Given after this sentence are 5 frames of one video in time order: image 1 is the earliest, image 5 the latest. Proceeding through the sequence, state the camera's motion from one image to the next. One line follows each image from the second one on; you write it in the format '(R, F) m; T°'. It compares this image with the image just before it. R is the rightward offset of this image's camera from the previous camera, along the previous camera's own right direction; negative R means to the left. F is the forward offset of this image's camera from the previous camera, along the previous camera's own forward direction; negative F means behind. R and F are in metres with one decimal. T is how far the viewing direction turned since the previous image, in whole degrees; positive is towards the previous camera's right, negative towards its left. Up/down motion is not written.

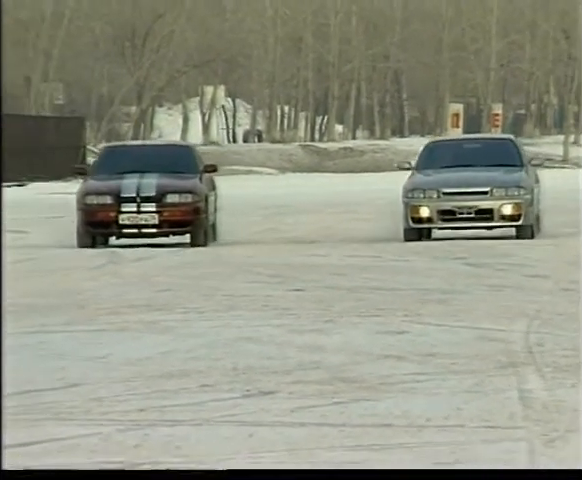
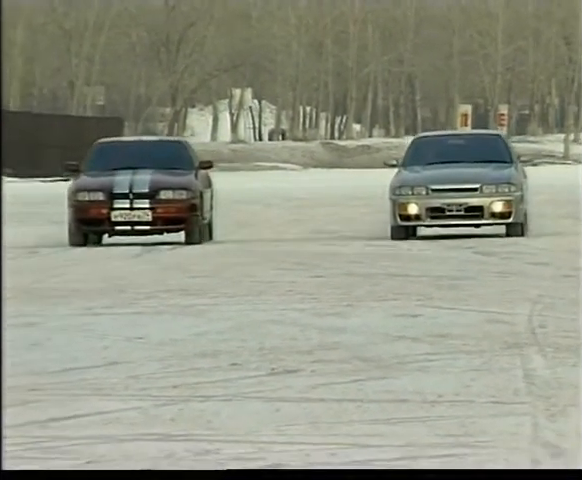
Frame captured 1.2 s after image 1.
(0.0, -0.6) m; 0°
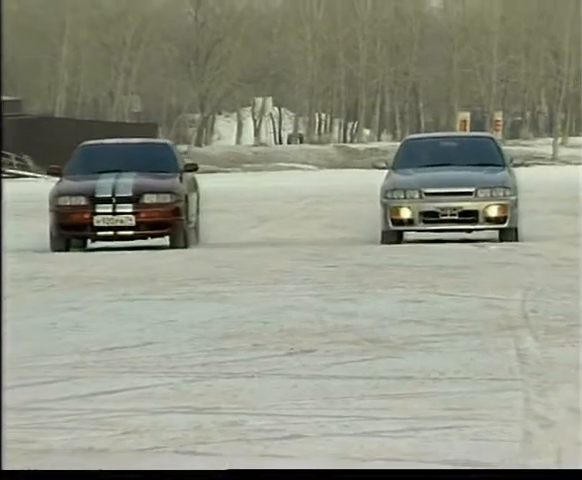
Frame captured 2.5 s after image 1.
(-0.1, -0.8) m; 0°
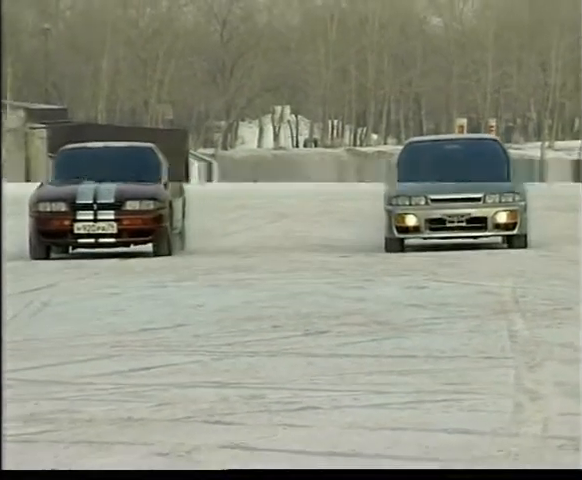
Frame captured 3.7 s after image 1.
(0.0, -1.0) m; 0°
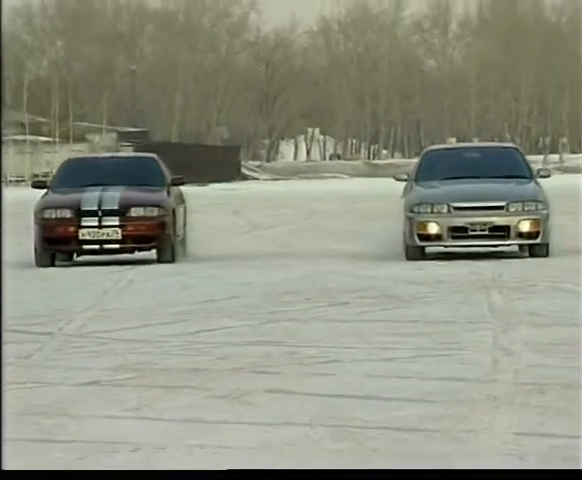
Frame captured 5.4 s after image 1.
(-0.1, -2.7) m; -1°
